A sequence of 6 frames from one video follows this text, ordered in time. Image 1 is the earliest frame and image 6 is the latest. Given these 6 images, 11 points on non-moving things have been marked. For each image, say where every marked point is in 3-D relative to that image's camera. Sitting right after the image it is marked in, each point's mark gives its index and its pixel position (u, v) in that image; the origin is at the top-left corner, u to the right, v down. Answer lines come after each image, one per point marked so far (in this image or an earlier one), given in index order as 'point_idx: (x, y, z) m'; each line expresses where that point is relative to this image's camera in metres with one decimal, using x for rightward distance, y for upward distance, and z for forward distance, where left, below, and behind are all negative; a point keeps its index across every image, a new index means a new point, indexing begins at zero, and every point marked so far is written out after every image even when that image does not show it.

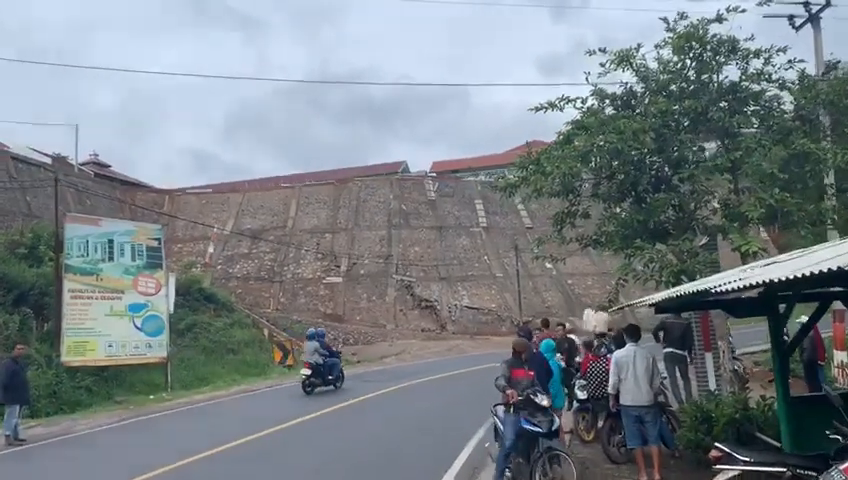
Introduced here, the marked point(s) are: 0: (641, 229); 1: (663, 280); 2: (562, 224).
0: (+3.4, +0.2, +11.5) m
1: (+3.5, -0.6, +10.9) m
2: (+2.4, +0.3, +12.7) m
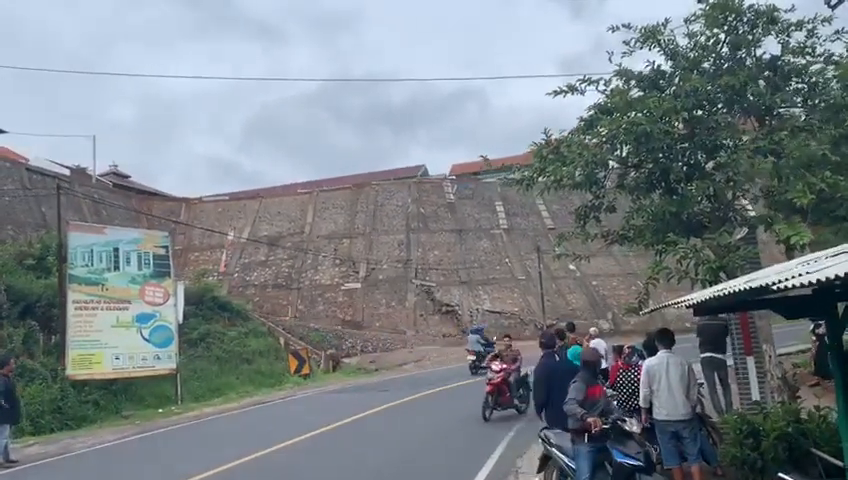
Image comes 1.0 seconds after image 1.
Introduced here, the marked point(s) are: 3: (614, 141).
0: (+3.5, +0.3, +10.4) m
1: (+3.7, -0.5, +9.8) m
2: (+2.5, +0.3, +11.6) m
3: (+2.7, +1.4, +10.4) m
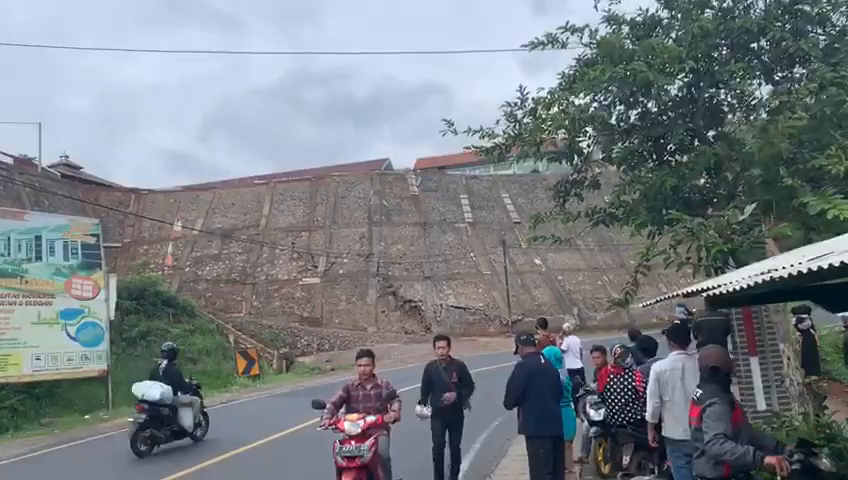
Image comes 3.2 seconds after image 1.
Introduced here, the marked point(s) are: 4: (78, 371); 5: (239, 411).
0: (+2.9, +0.5, +8.8) m
1: (+3.1, -0.3, +8.2) m
2: (+1.9, +0.6, +9.9) m
3: (+2.1, +1.7, +8.7) m
4: (-9.2, -3.5, +19.8) m
5: (-4.8, -4.4, +19.1) m
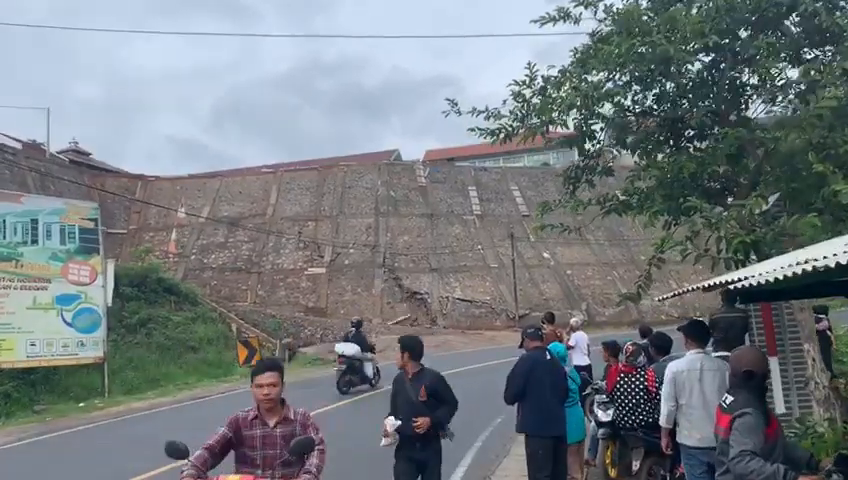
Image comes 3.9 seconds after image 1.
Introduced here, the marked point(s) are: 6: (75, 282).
0: (+2.9, +0.6, +8.2) m
1: (+3.1, -0.2, +7.6) m
2: (+1.9, +0.7, +9.3) m
3: (+2.2, +1.8, +8.1) m
4: (-9.1, -3.1, +19.4) m
5: (-4.7, -4.1, +18.7) m
6: (-9.3, -1.1, +19.7) m
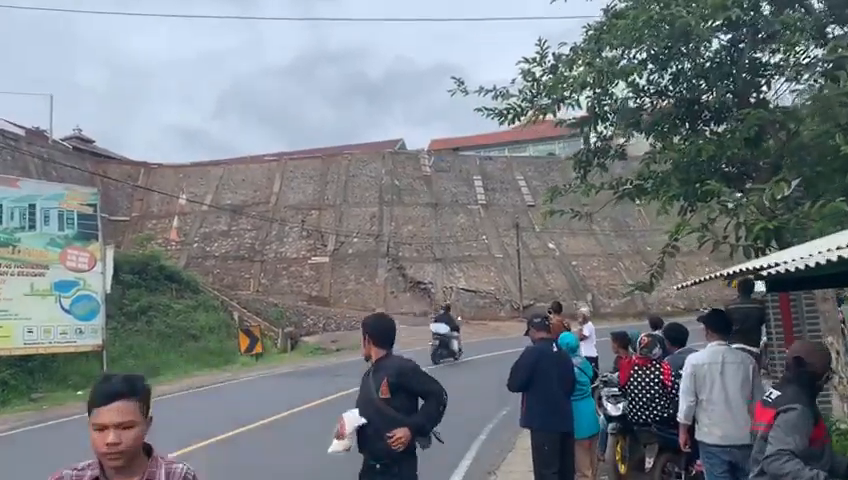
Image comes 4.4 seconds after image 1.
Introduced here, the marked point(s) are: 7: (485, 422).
0: (+3.0, +0.8, +7.8) m
1: (+3.1, 0.0, +7.2) m
2: (+2.0, +0.9, +9.0) m
3: (+2.2, +1.9, +7.7) m
4: (-9.0, -2.7, +19.1) m
5: (-4.6, -3.7, +18.4) m
6: (-9.2, -0.7, +19.4) m
7: (+1.1, -3.2, +13.2) m
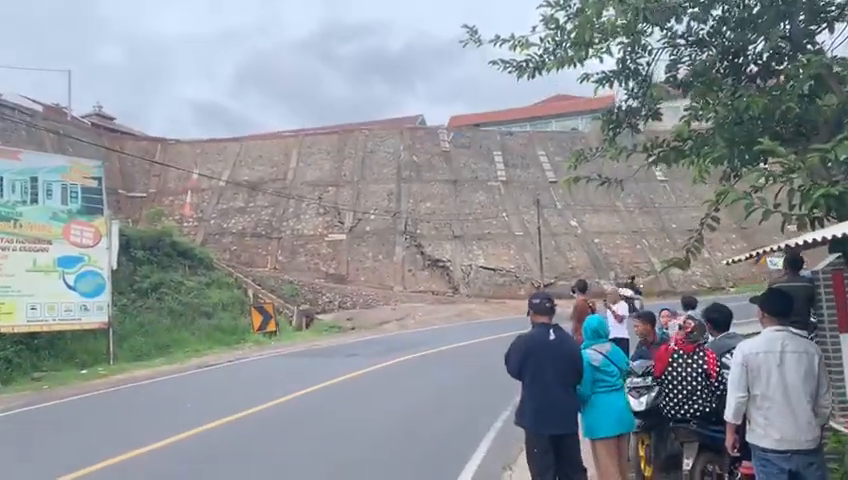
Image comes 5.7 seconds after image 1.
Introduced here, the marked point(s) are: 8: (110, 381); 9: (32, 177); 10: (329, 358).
0: (+3.0, +1.0, +6.8) m
1: (+3.2, +0.2, +6.2) m
2: (+2.1, +1.2, +8.0) m
3: (+2.3, +2.2, +6.7) m
4: (-8.7, -2.1, +18.6) m
5: (-4.3, -3.1, +17.7) m
6: (-8.8, -0.1, +18.8) m
7: (+1.3, -2.8, +12.4) m
8: (-7.1, -3.2, +17.0) m
9: (-9.7, +1.6, +18.4) m
10: (-2.5, -3.1, +19.7) m
